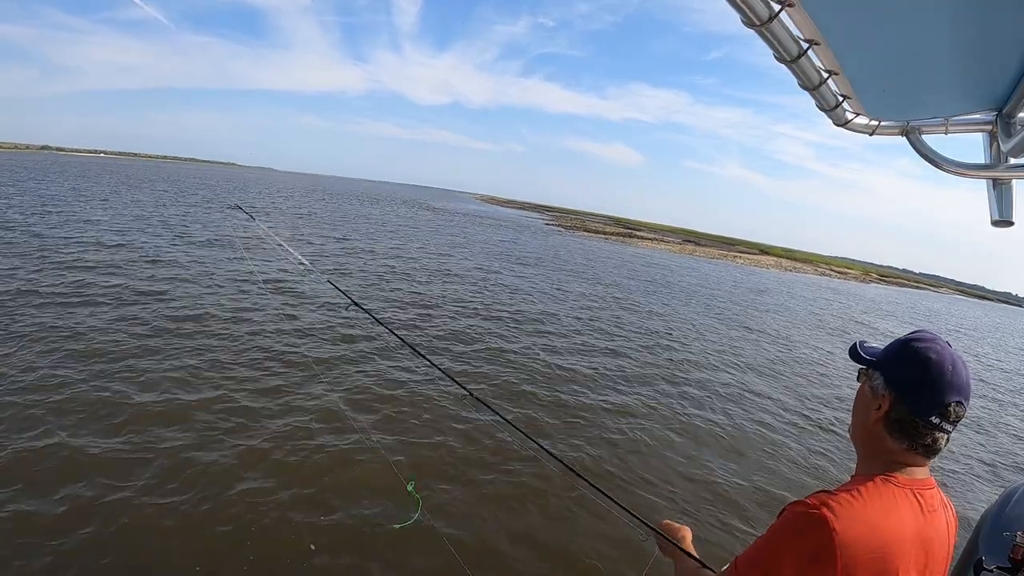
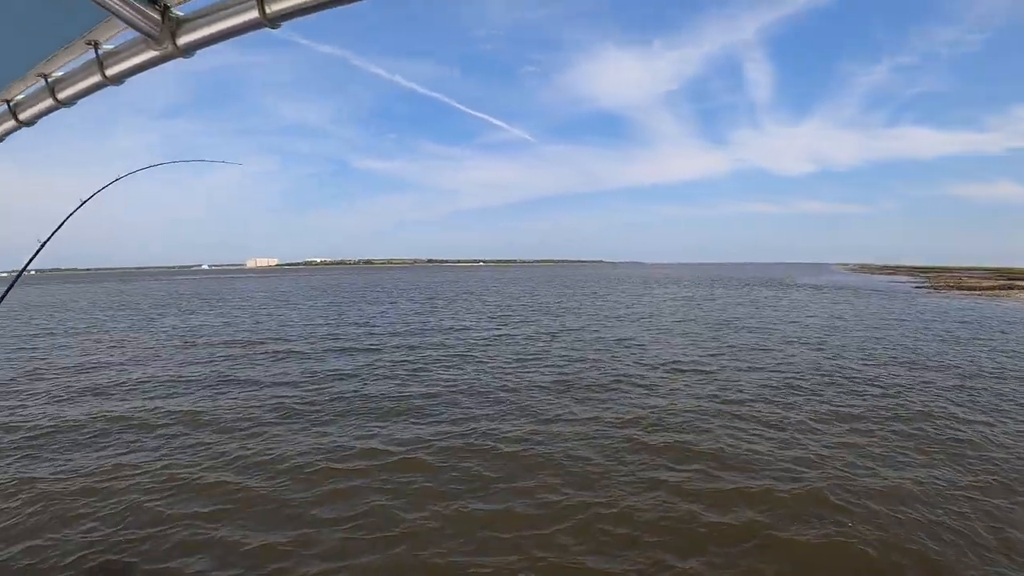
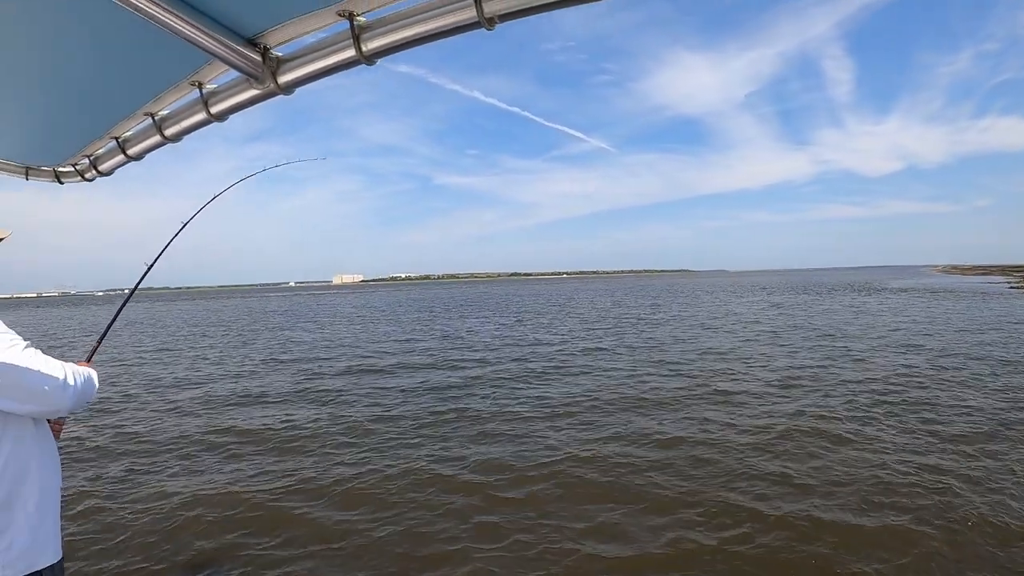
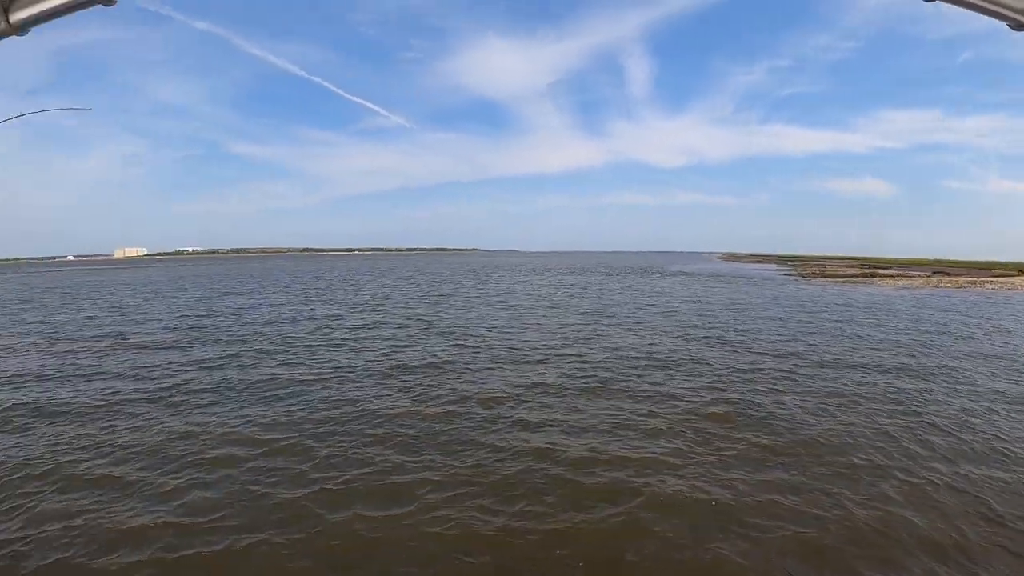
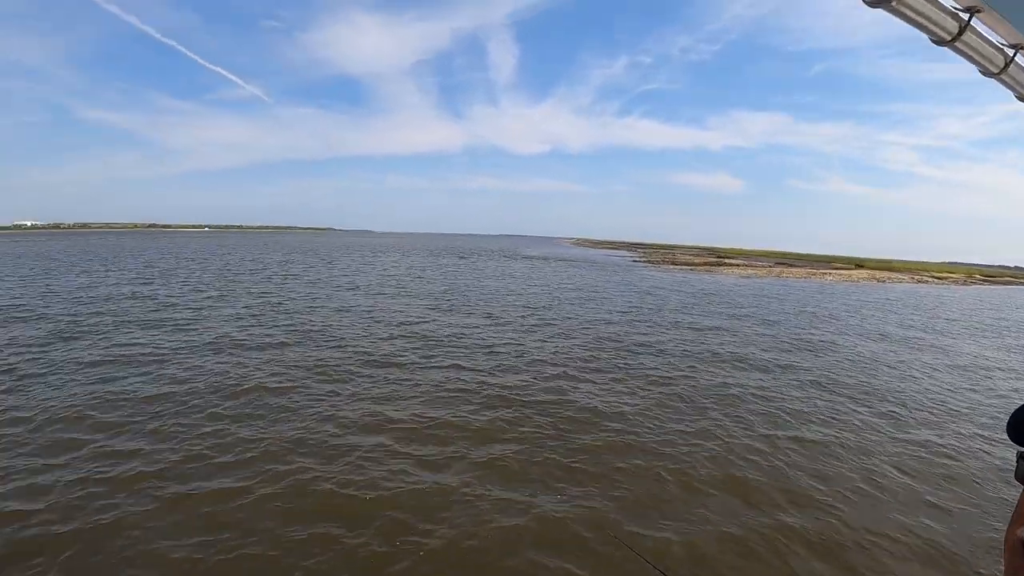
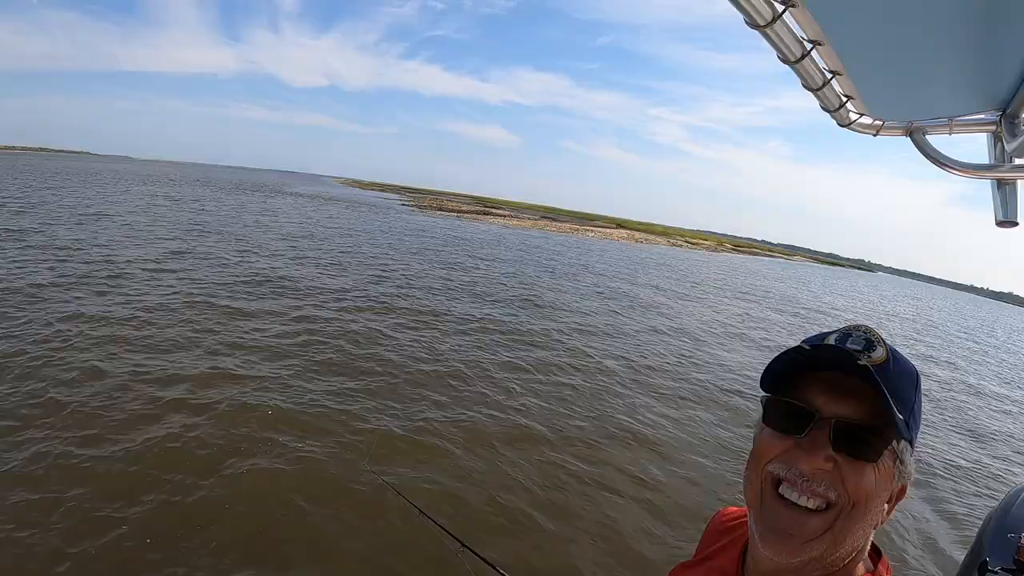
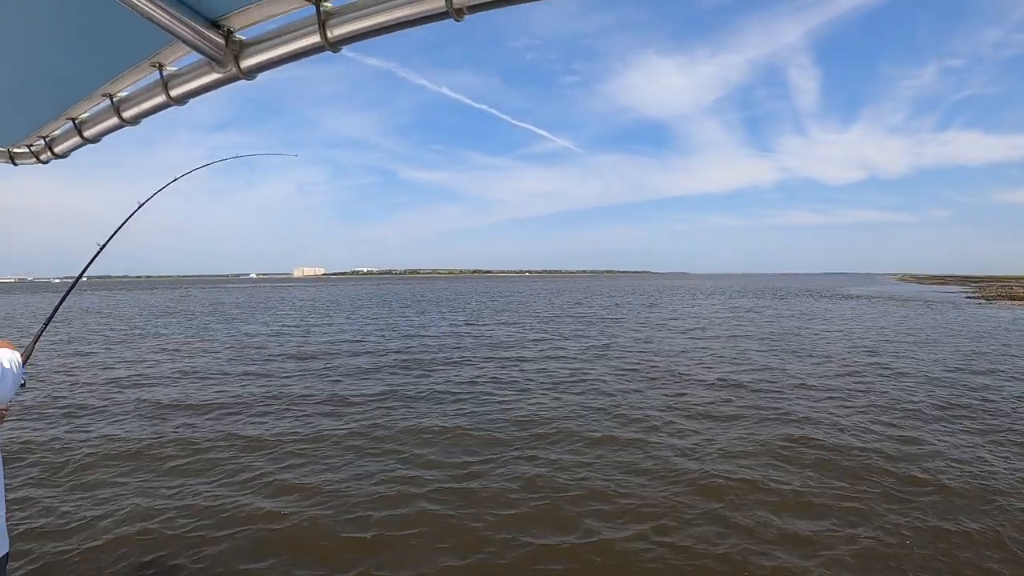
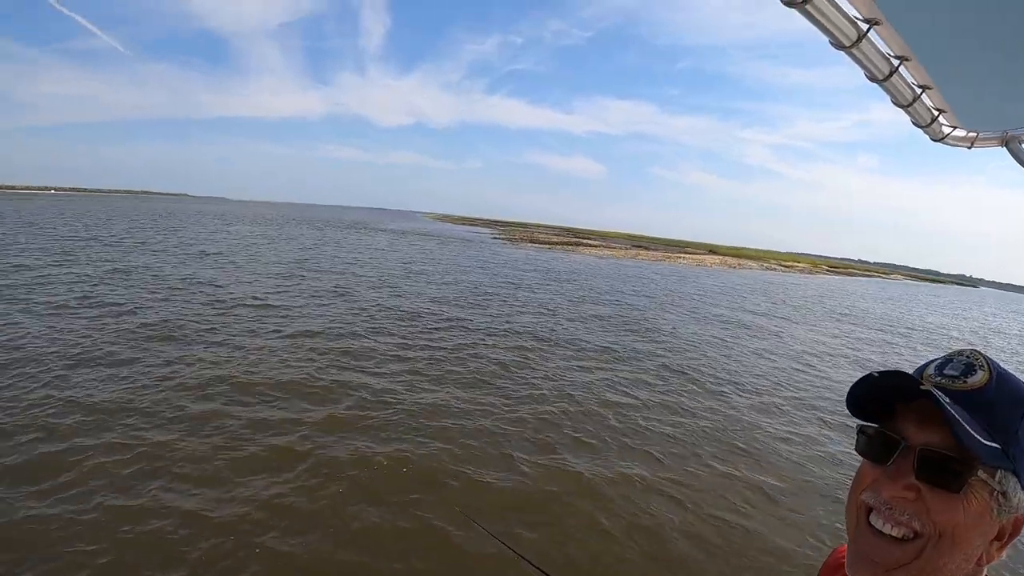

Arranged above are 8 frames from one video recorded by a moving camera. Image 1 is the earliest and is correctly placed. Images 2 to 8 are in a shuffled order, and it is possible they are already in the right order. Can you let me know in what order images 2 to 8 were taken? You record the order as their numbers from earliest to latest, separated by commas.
6, 8, 5, 4, 2, 7, 3
